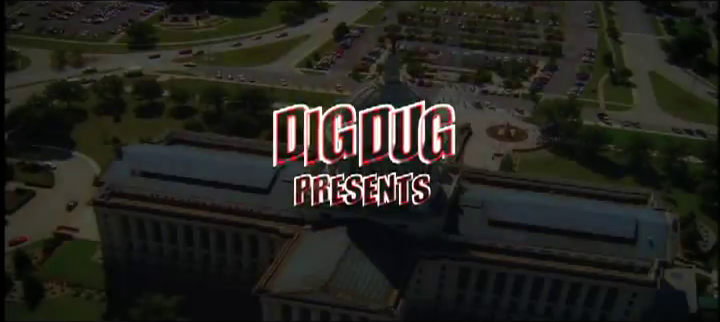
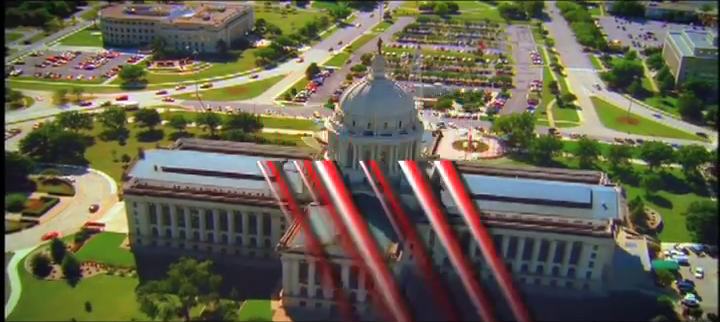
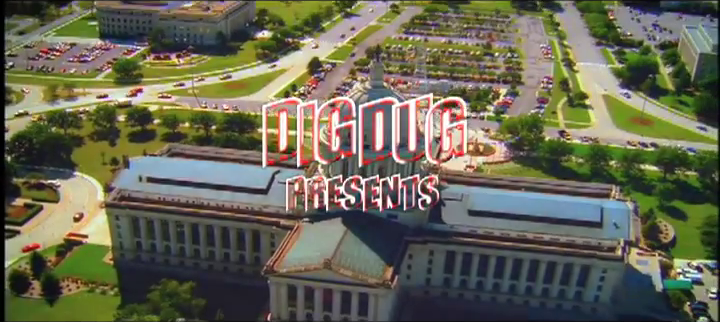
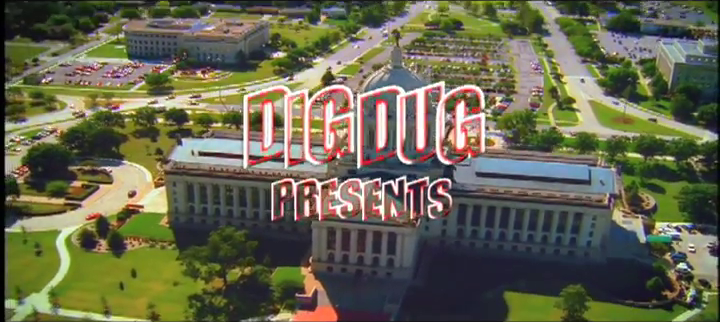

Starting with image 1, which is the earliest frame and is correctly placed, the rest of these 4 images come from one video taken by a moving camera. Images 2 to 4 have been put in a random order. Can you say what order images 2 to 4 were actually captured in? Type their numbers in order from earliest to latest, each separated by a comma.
3, 2, 4
